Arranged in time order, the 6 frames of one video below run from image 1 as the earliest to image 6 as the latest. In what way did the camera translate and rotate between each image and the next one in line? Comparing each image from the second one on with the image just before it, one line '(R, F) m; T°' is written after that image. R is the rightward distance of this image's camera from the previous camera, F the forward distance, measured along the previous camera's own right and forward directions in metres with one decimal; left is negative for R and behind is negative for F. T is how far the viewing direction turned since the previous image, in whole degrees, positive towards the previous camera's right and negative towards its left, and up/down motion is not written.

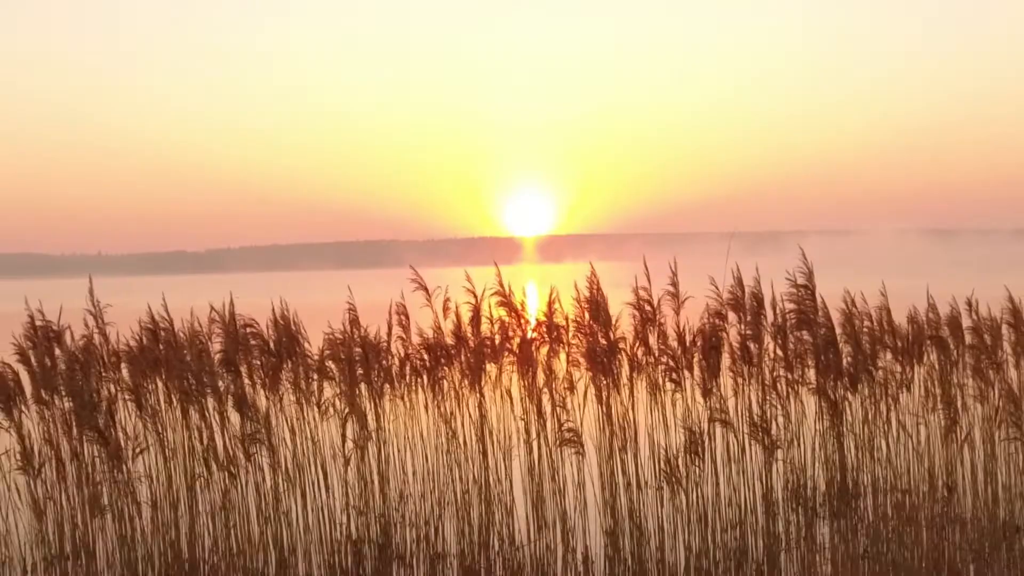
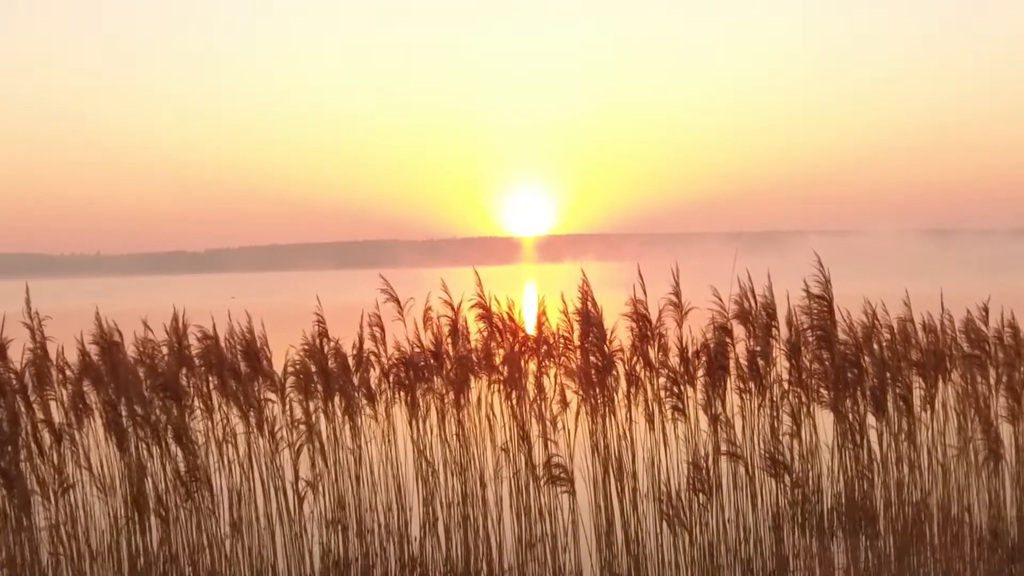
(+0.9, +1.0) m; -5°
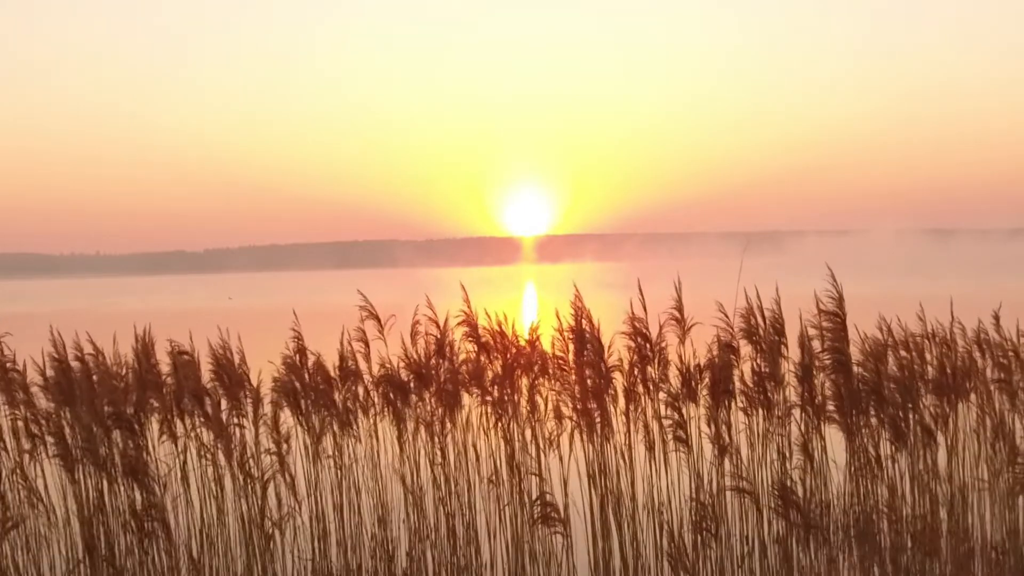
(+0.1, +0.5) m; 0°
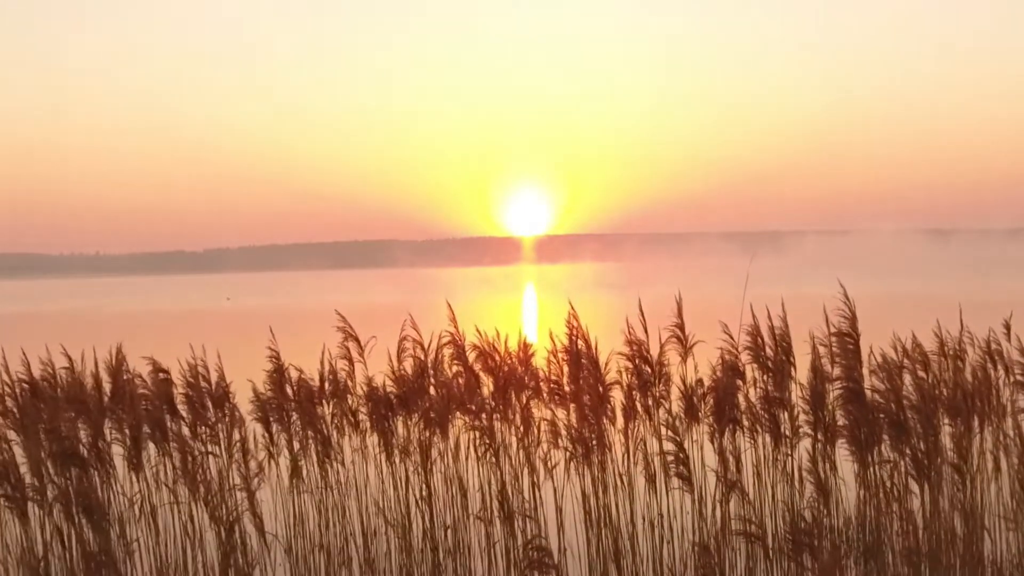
(+0.1, +0.5) m; 0°
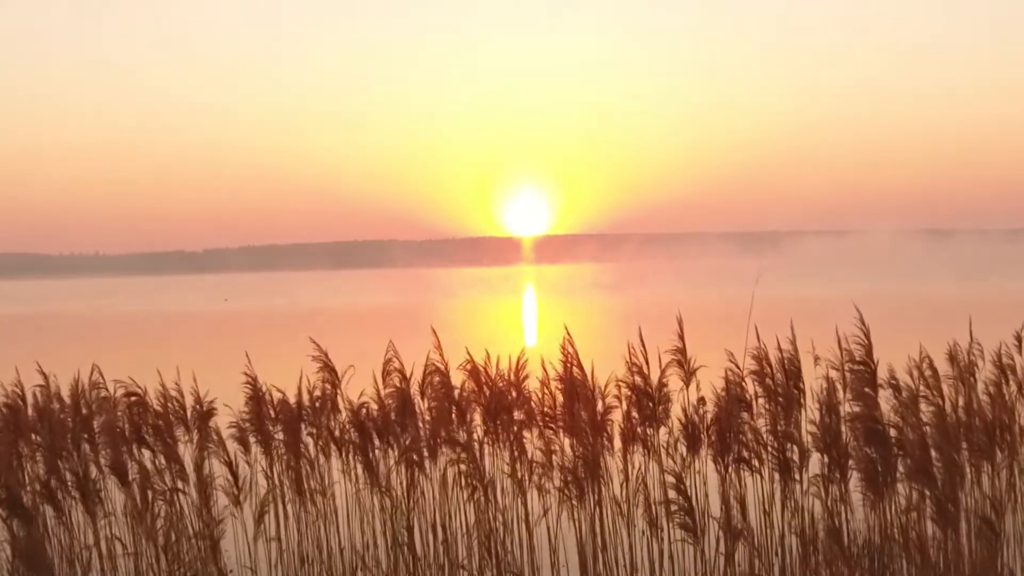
(+0.1, +0.5) m; 0°
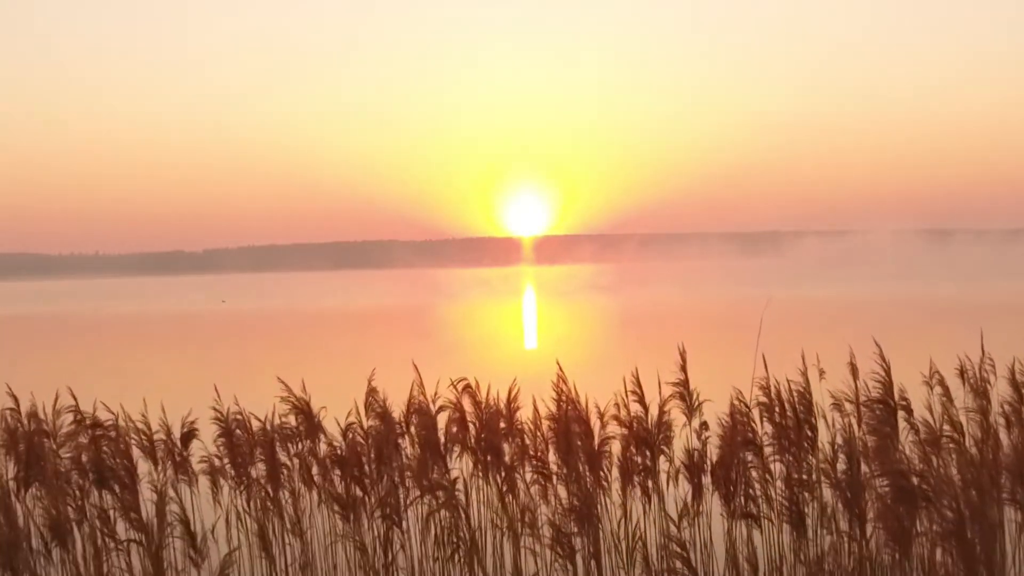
(+0.1, +0.5) m; 0°
